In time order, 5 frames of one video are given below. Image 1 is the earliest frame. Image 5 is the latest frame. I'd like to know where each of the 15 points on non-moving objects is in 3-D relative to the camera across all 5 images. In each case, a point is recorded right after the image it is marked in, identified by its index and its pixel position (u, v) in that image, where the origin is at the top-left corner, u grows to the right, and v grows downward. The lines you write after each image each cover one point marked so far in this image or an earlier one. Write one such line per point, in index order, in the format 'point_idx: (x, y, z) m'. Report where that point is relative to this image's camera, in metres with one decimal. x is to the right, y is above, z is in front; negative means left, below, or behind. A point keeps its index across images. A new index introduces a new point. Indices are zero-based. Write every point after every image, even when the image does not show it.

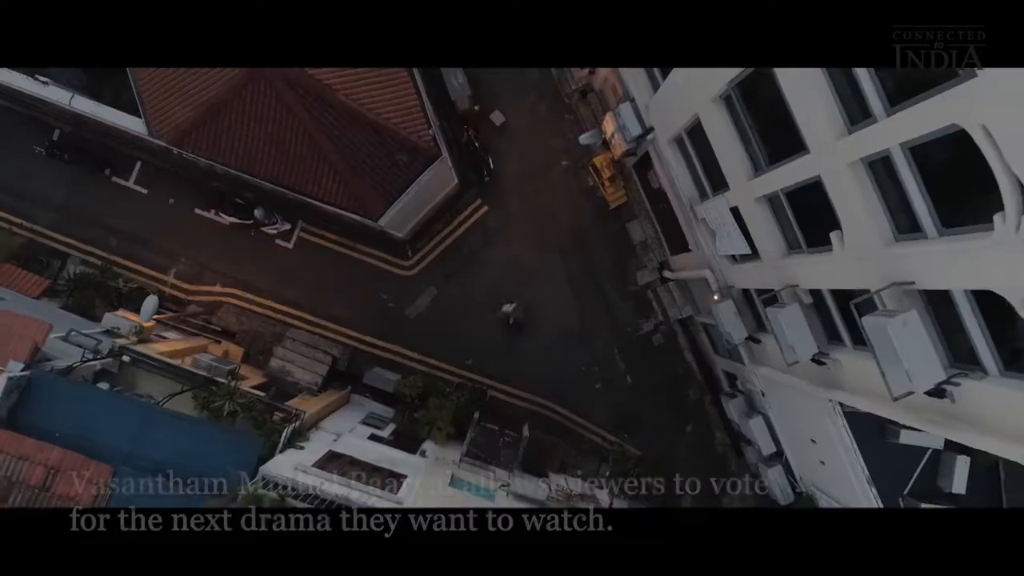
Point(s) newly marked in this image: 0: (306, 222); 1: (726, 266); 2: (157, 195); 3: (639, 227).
0: (-7.5, +2.4, +14.2) m
1: (+6.0, +0.6, +10.8) m
2: (-13.0, +3.4, +14.3) m
3: (+4.6, +2.2, +14.4) m
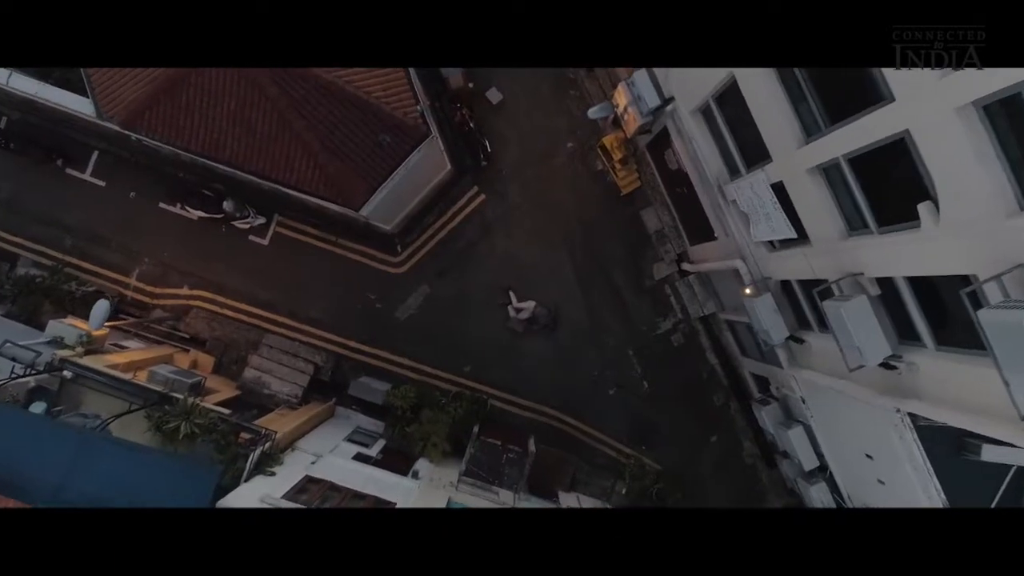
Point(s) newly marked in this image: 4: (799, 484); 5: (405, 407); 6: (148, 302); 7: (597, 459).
0: (-7.4, +2.4, +12.8) m
1: (+6.1, +0.8, +9.3) m
2: (-13.0, +3.3, +12.9) m
3: (+4.6, +2.3, +12.9) m
4: (+8.2, -5.6, +11.2) m
5: (-3.2, -3.5, +11.7) m
6: (-11.9, -0.4, +12.8) m
7: (+2.8, -5.6, +12.8) m
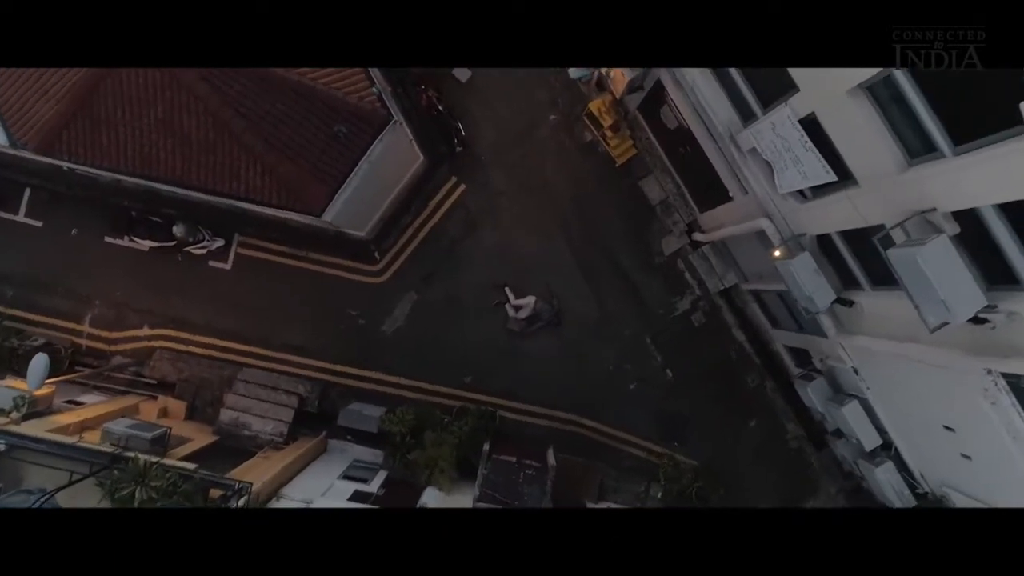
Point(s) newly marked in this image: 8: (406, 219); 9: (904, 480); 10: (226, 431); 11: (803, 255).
0: (-7.8, +1.6, +11.4) m
1: (+5.8, +1.7, +7.9) m
2: (-13.4, +1.8, +11.5) m
3: (+4.2, +3.0, +11.5) m
4: (+8.7, -4.5, +9.8) m
5: (-2.8, -3.8, +10.3) m
6: (-11.9, -1.8, +11.5) m
7: (+3.3, -5.1, +11.5) m
8: (-3.1, +2.0, +11.5) m
9: (+9.0, -4.4, +9.0) m
10: (-7.8, -3.9, +10.7) m
11: (+5.9, +0.7, +7.9) m
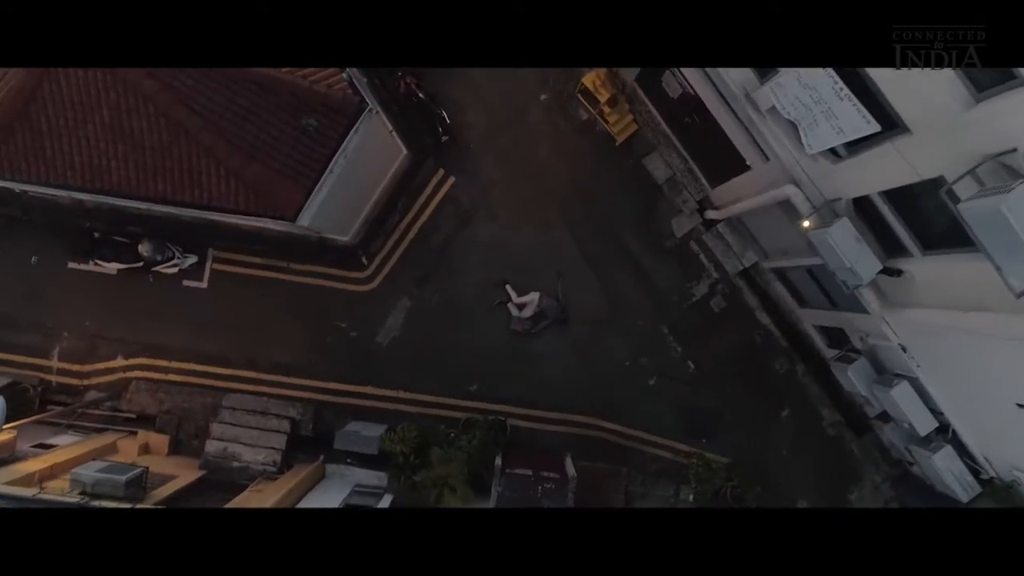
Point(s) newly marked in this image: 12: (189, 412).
0: (-7.9, +1.1, +10.5) m
1: (+5.7, +2.1, +7.0) m
2: (-13.5, +0.9, +10.6) m
3: (+4.0, +3.4, +10.6) m
4: (+9.1, -3.7, +8.9) m
5: (-2.5, -3.9, +9.4) m
6: (-11.7, -2.6, +10.6) m
7: (+3.7, -4.8, +10.5) m
8: (-3.2, +1.8, +10.5) m
9: (+9.4, -3.7, +8.1) m
10: (-7.5, -4.4, +9.8) m
11: (+5.8, +1.2, +7.0) m
12: (-8.6, -3.3, +10.4) m
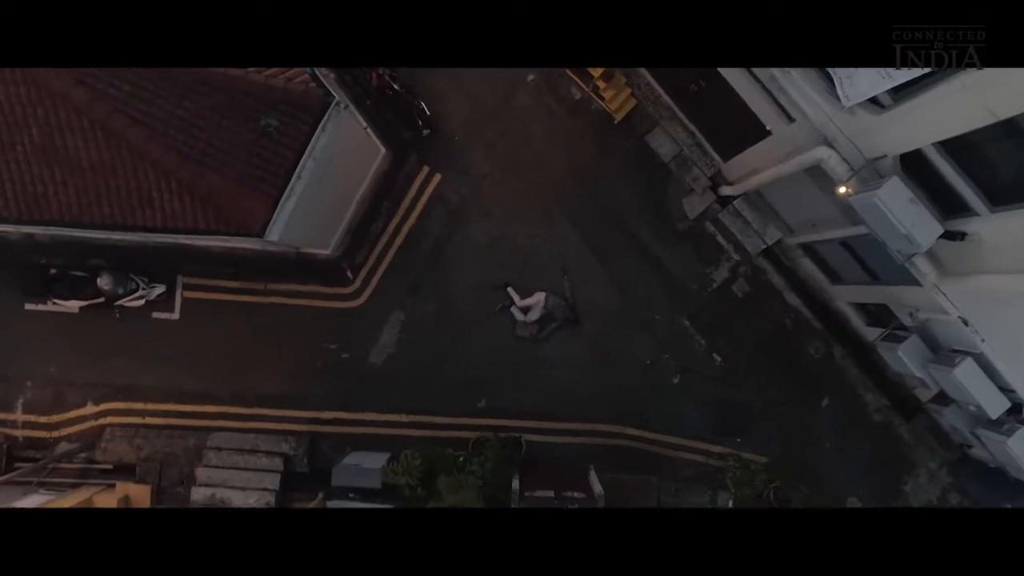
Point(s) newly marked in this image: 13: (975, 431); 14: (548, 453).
0: (-7.9, +0.4, +9.5) m
1: (+5.5, +2.6, +6.0) m
2: (-13.4, -0.4, +9.6) m
3: (+3.7, +3.7, +9.6) m
4: (+9.4, -3.0, +7.9) m
5: (-2.1, -4.2, +8.4) m
6: (-11.4, -3.6, +9.6) m
7: (+4.2, -4.5, +9.6) m
8: (-3.3, +1.5, +9.6) m
9: (+9.7, -2.9, +7.1) m
10: (-7.0, -5.1, +8.8) m
11: (+5.8, +1.6, +6.0) m
12: (-8.2, -4.0, +9.5) m
13: (+9.3, -2.9, +8.0) m
14: (+0.9, -4.0, +9.5) m
